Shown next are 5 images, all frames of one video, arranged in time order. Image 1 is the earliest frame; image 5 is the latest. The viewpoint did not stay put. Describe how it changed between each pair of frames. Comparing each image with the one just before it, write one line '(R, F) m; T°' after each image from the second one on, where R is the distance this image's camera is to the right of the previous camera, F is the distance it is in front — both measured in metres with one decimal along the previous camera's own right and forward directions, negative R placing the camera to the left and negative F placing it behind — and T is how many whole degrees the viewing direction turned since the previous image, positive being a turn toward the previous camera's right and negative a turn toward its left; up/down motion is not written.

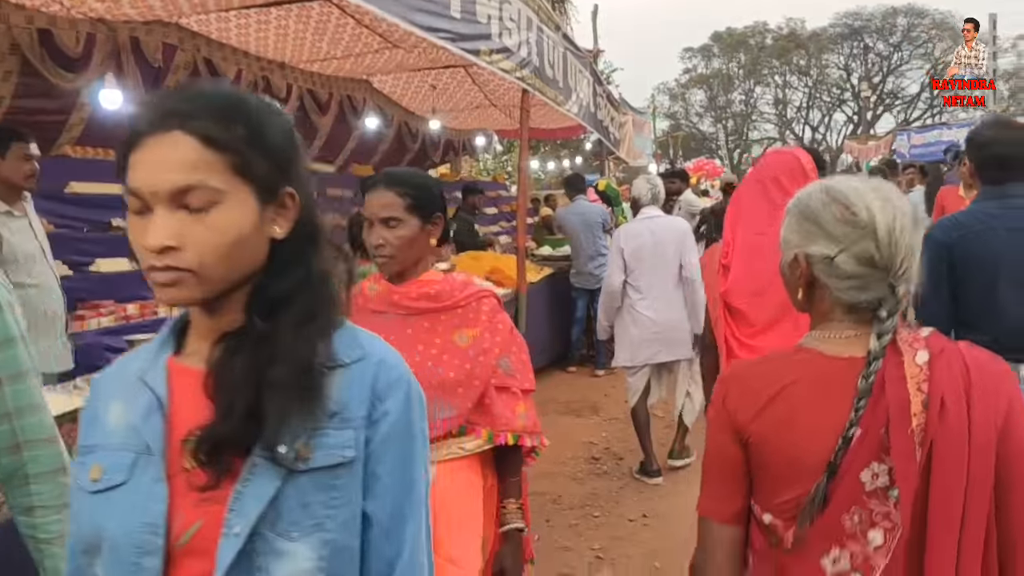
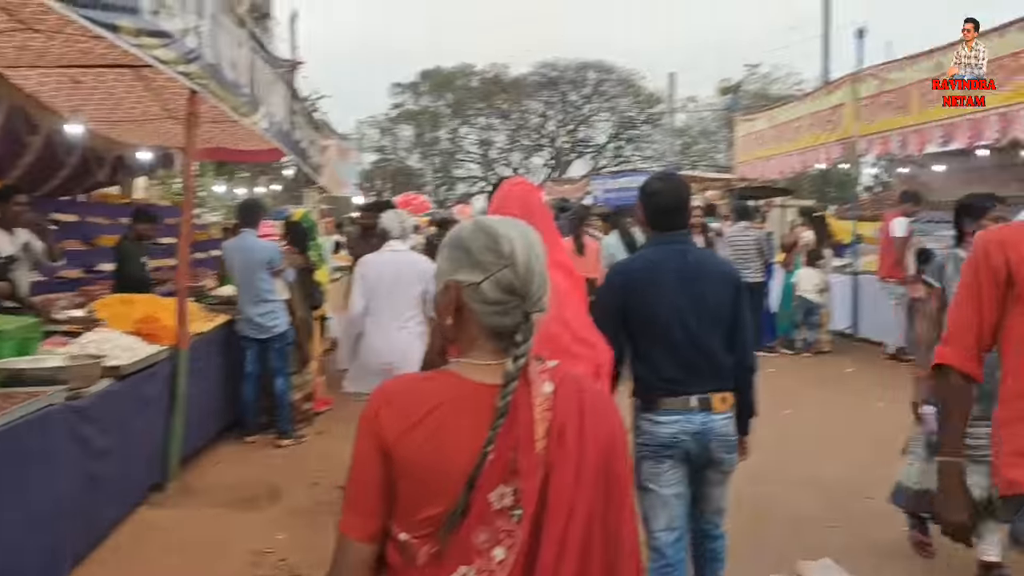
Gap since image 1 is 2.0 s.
(+0.2, +1.0) m; +19°
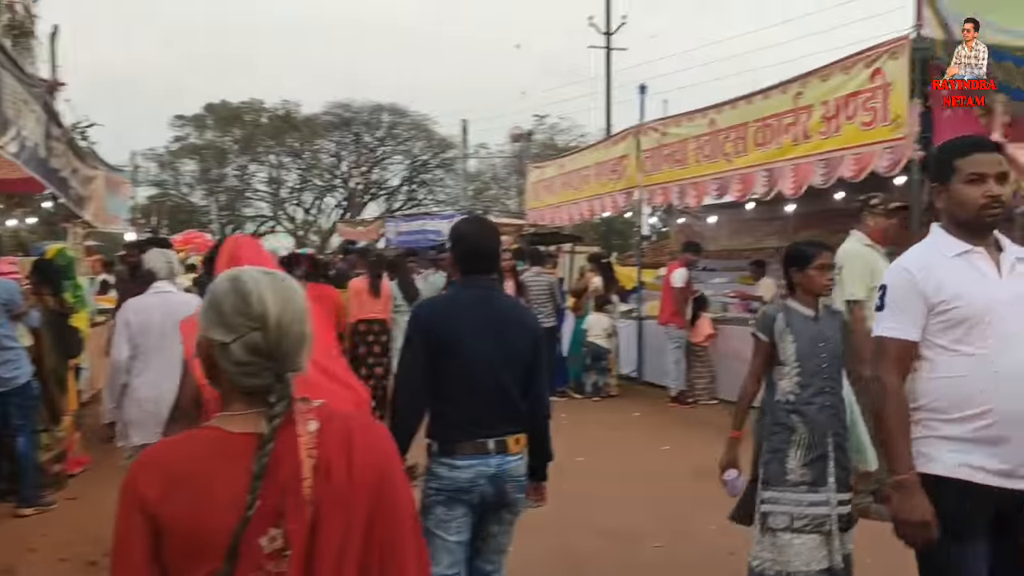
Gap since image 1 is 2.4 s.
(0.0, +0.2) m; +13°
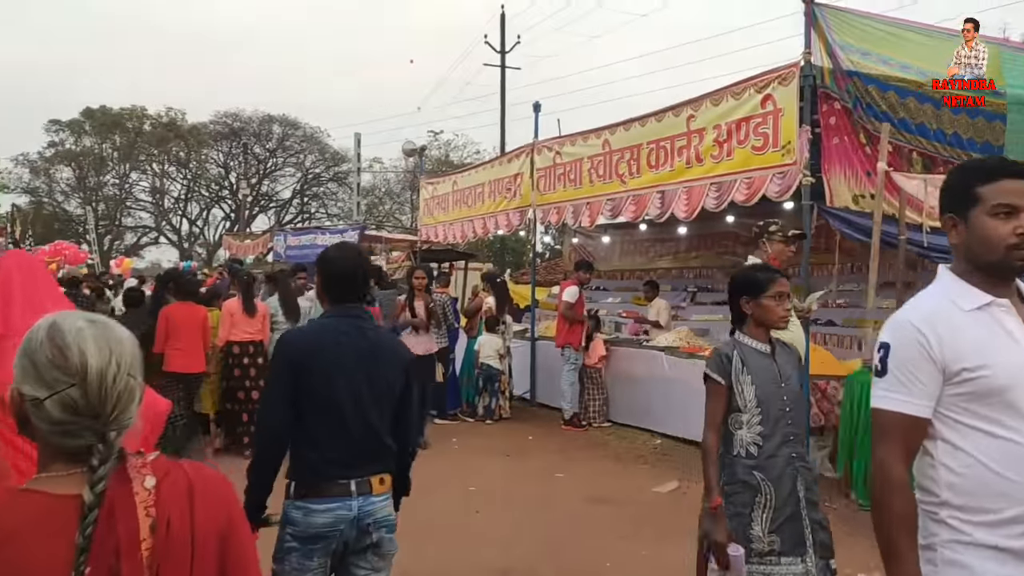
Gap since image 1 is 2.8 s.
(0.0, +0.2) m; +7°
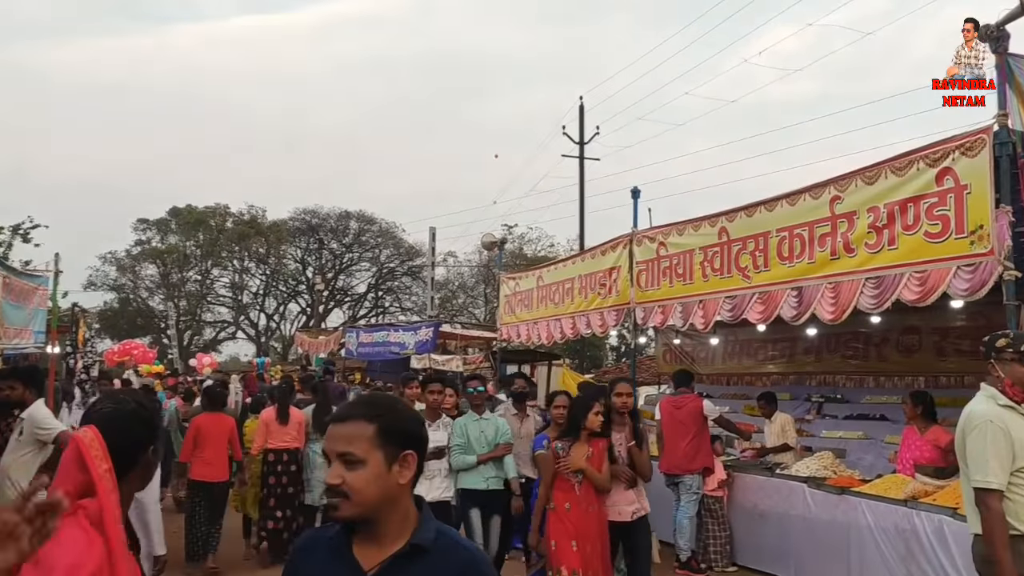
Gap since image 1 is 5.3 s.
(-0.2, +1.2) m; -5°
